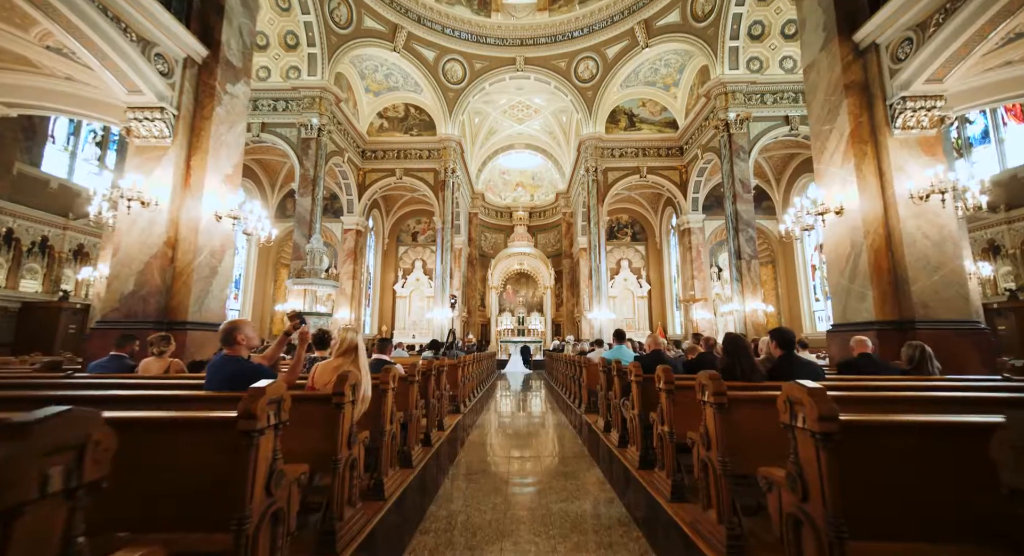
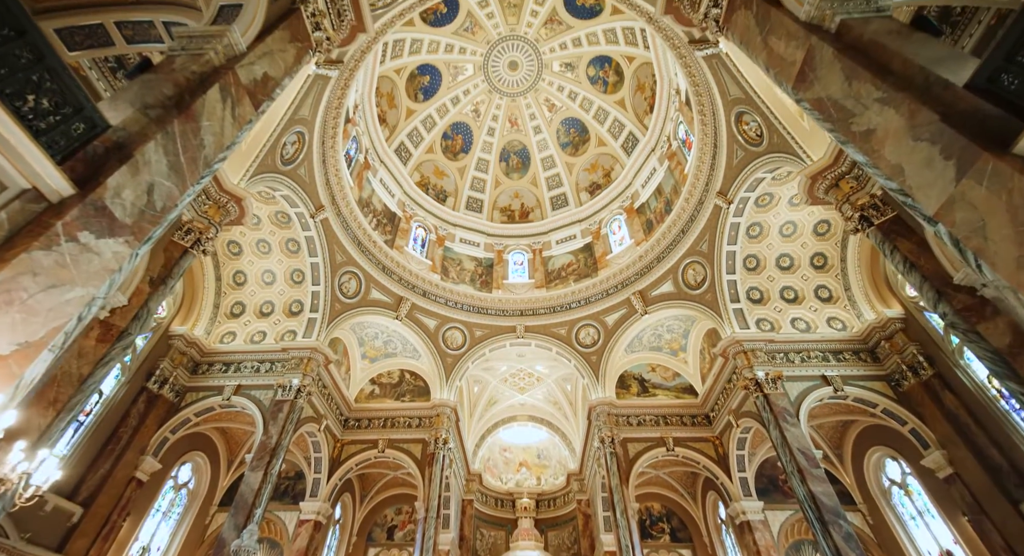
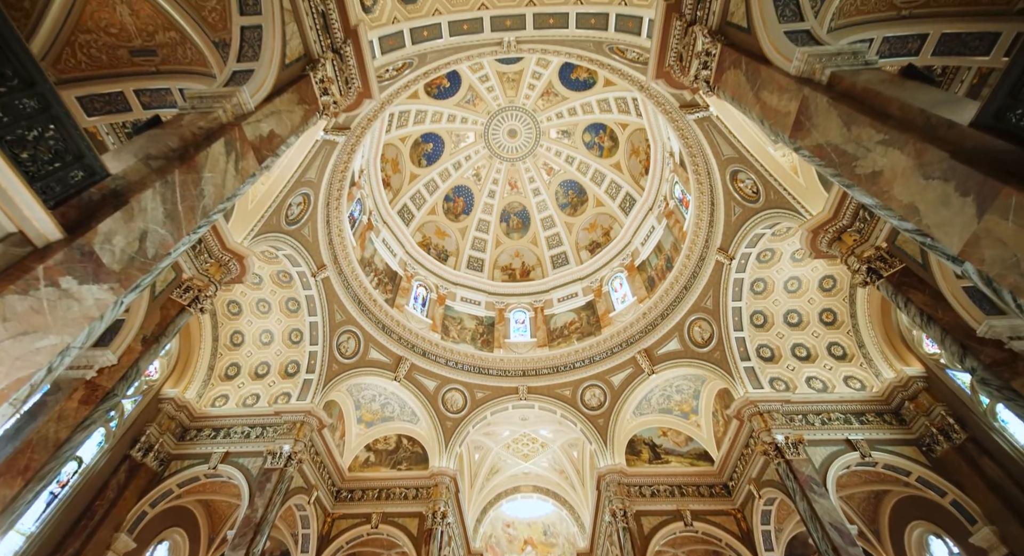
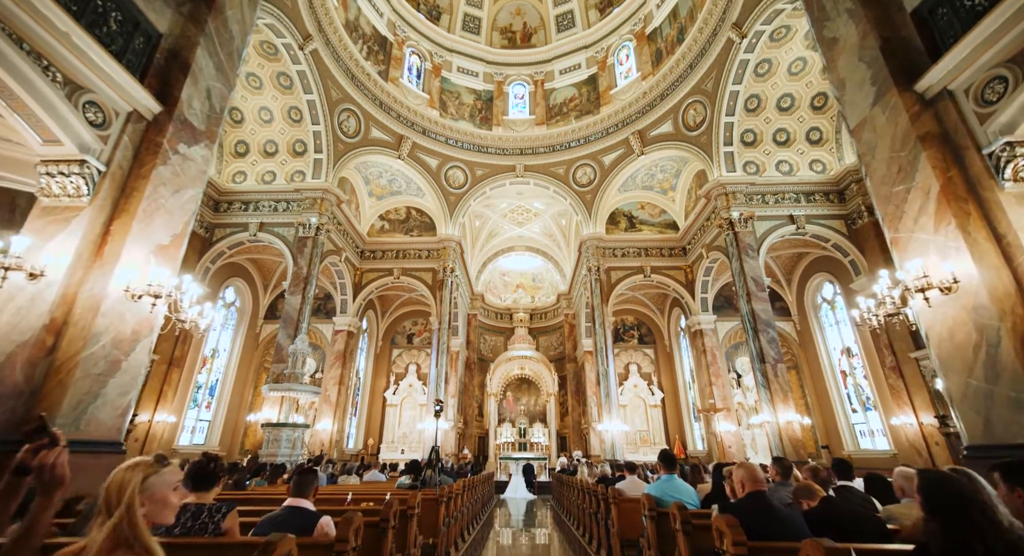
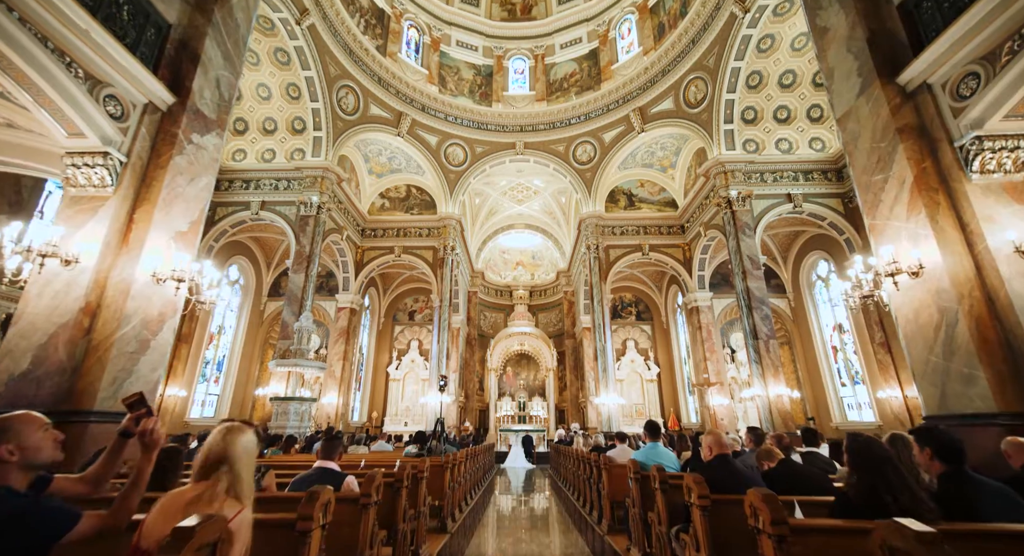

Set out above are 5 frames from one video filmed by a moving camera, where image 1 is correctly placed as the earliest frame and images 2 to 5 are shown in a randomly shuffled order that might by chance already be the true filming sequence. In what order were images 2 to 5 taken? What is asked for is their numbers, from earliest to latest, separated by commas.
5, 4, 2, 3
